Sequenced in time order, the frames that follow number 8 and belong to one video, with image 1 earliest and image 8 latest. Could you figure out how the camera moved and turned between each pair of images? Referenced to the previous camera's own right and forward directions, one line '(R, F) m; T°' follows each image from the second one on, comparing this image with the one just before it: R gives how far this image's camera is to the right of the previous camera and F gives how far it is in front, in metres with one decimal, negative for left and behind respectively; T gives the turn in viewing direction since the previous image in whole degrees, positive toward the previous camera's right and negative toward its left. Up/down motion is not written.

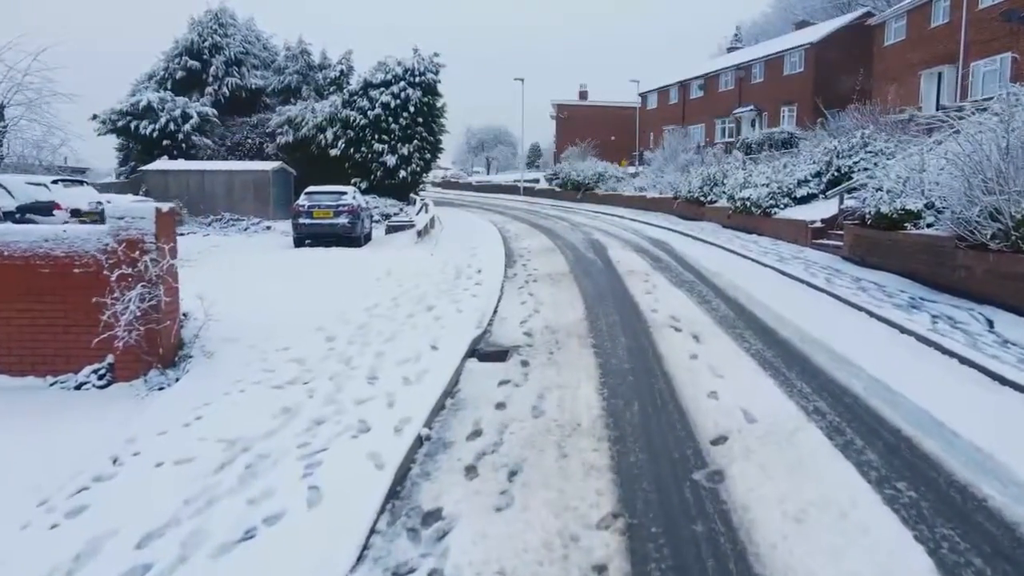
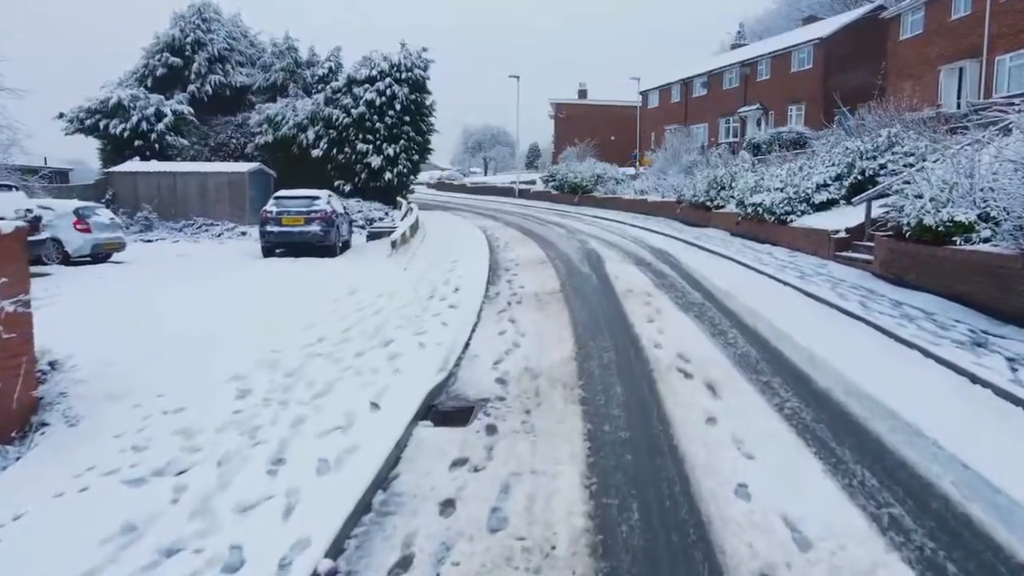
(+0.3, +1.7) m; 0°
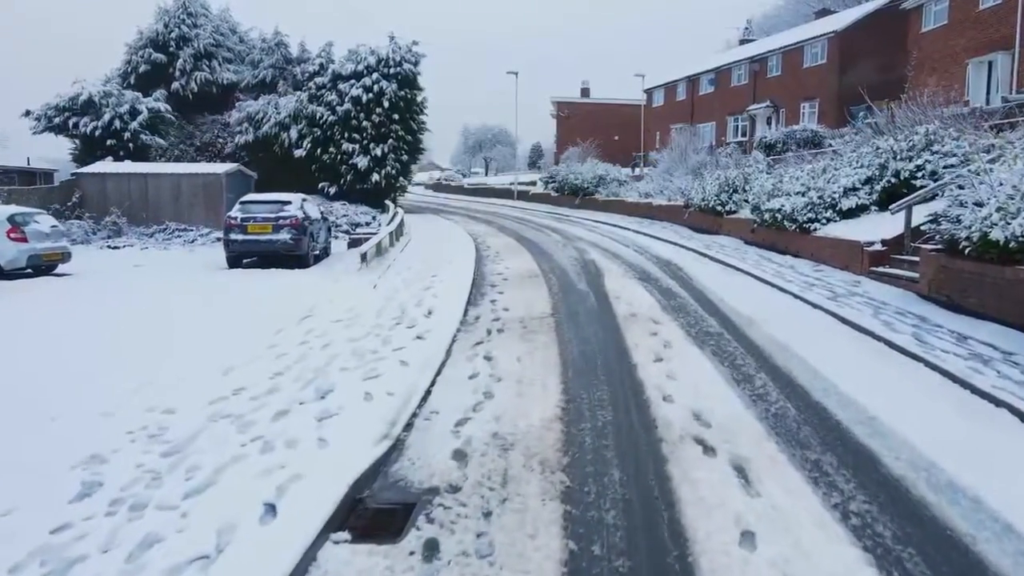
(+0.3, +1.8) m; 0°
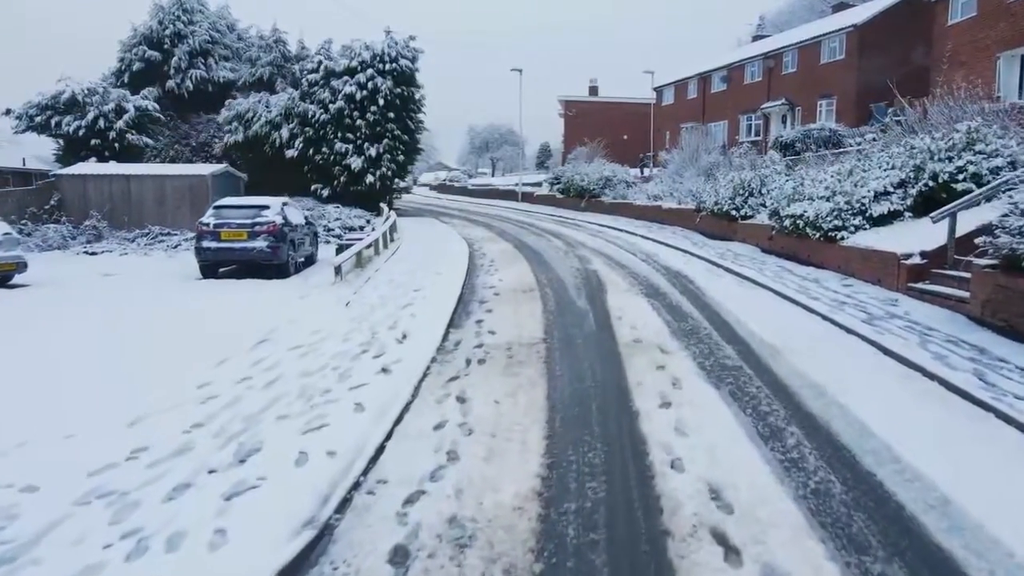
(+0.3, +1.3) m; -1°
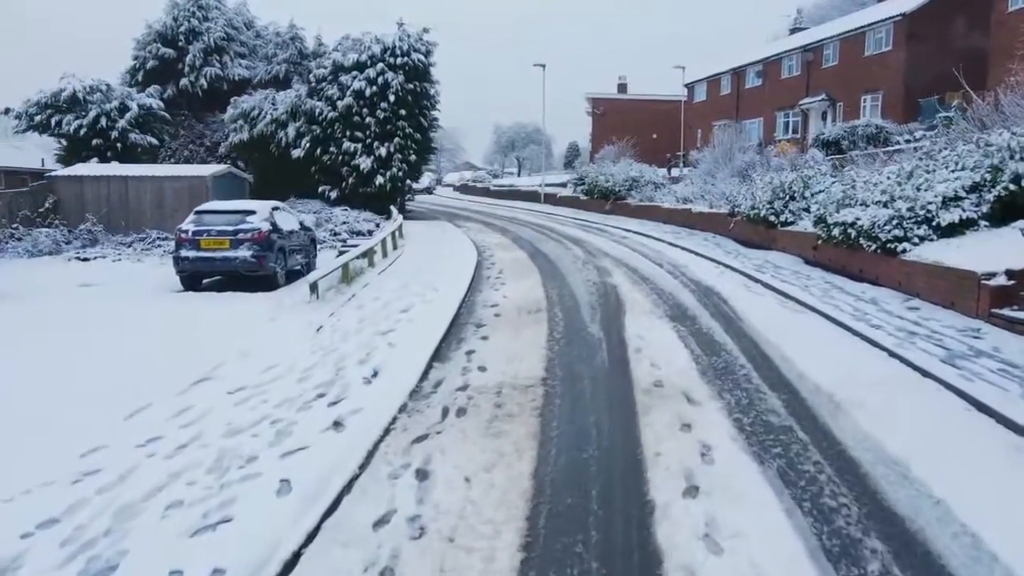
(+0.4, +1.6) m; -2°
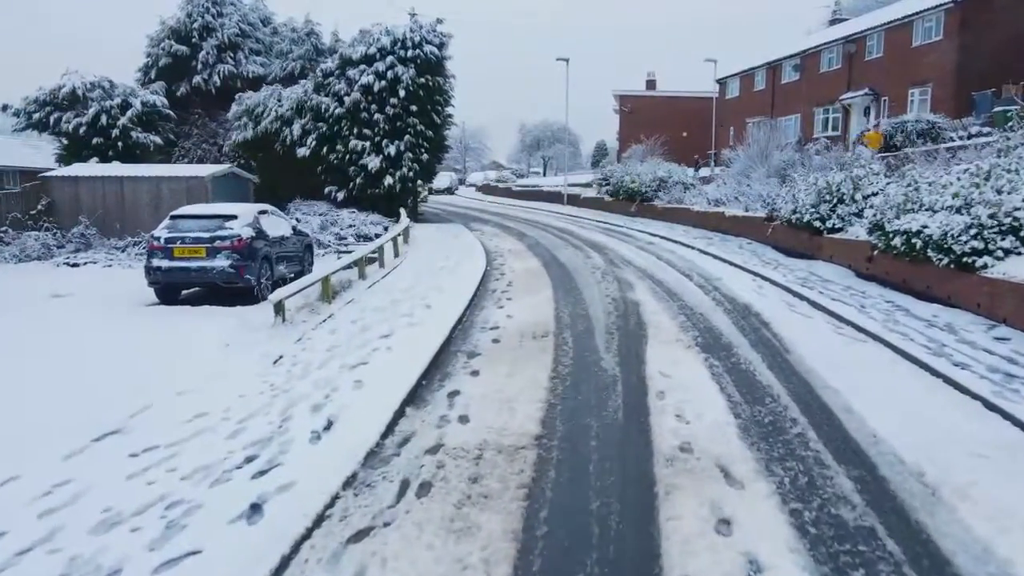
(+0.3, +1.6) m; -2°
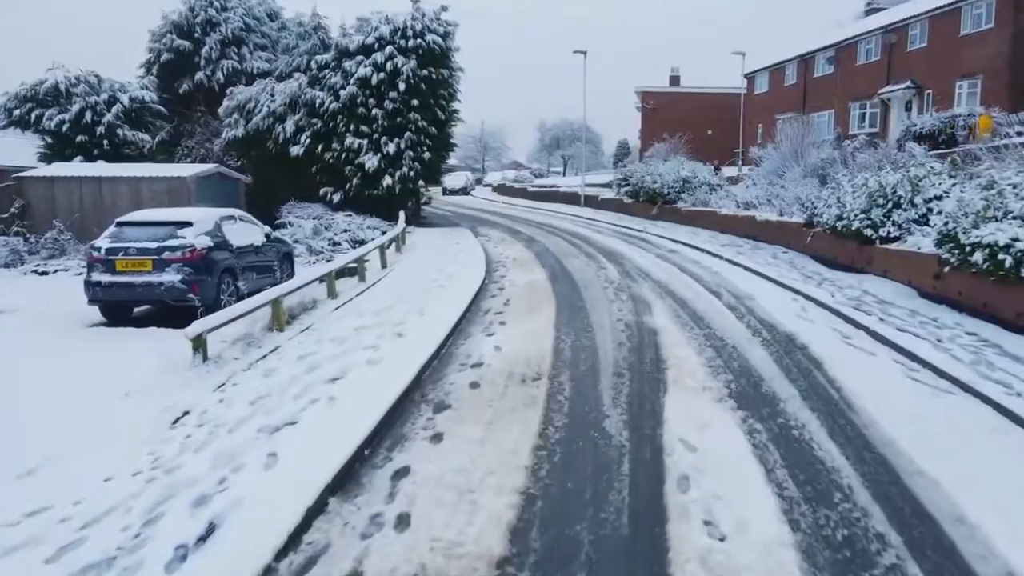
(+0.4, +1.8) m; -2°
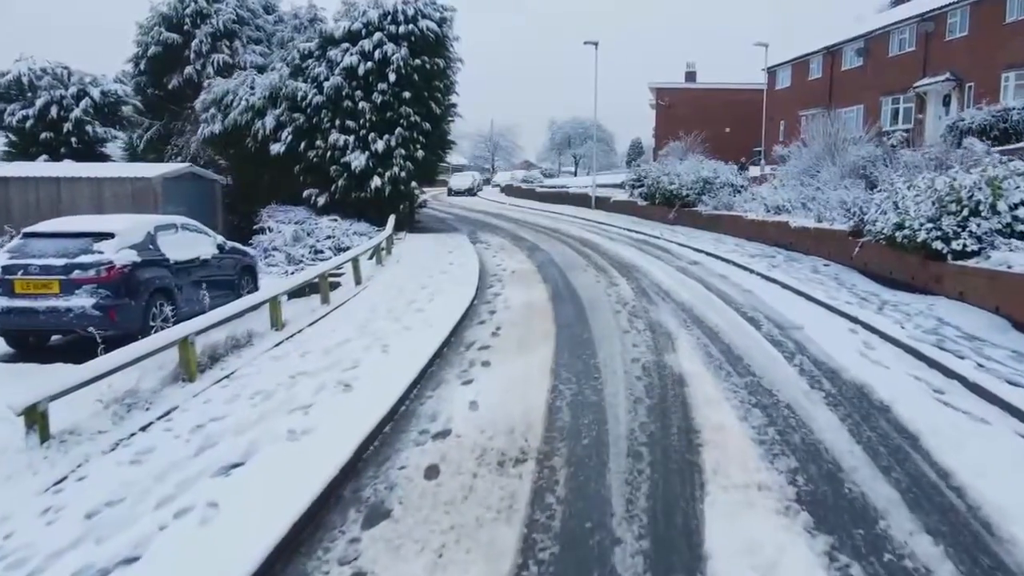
(+0.3, +2.0) m; -1°
